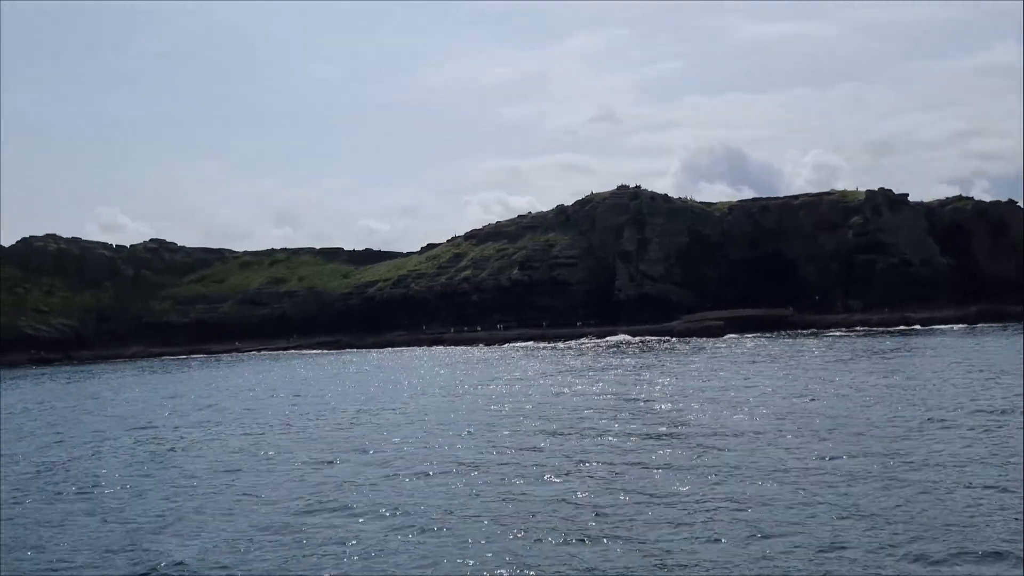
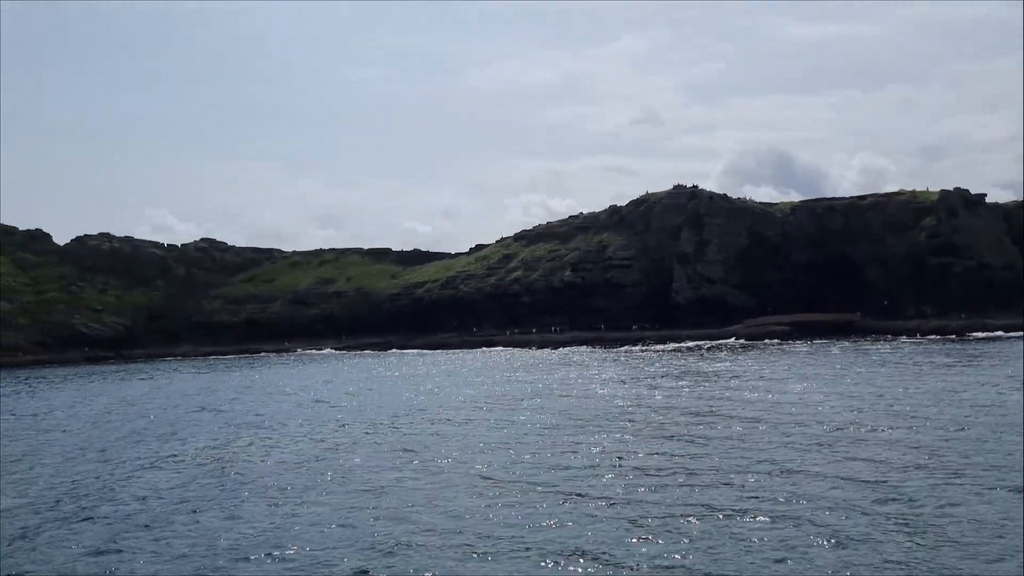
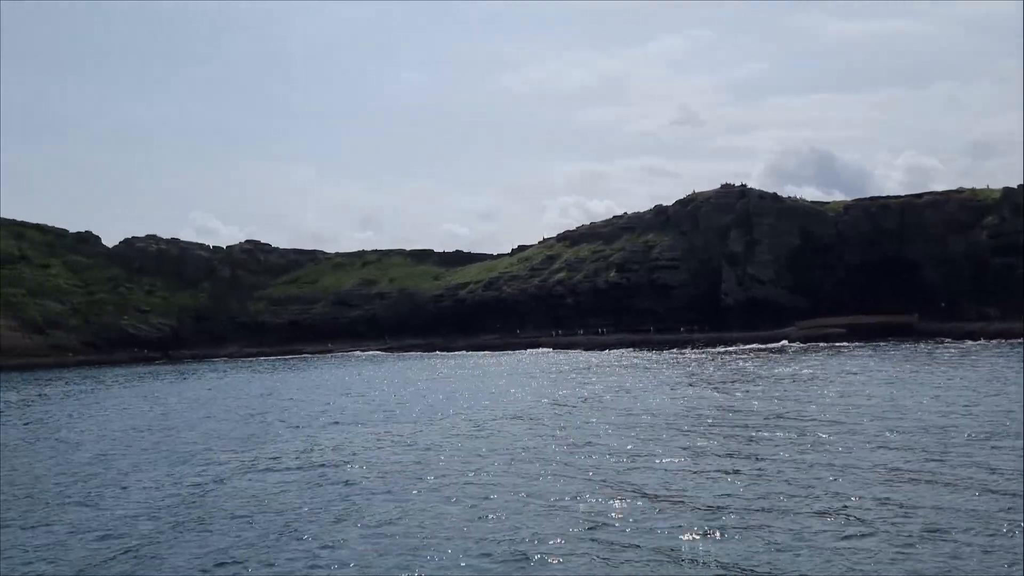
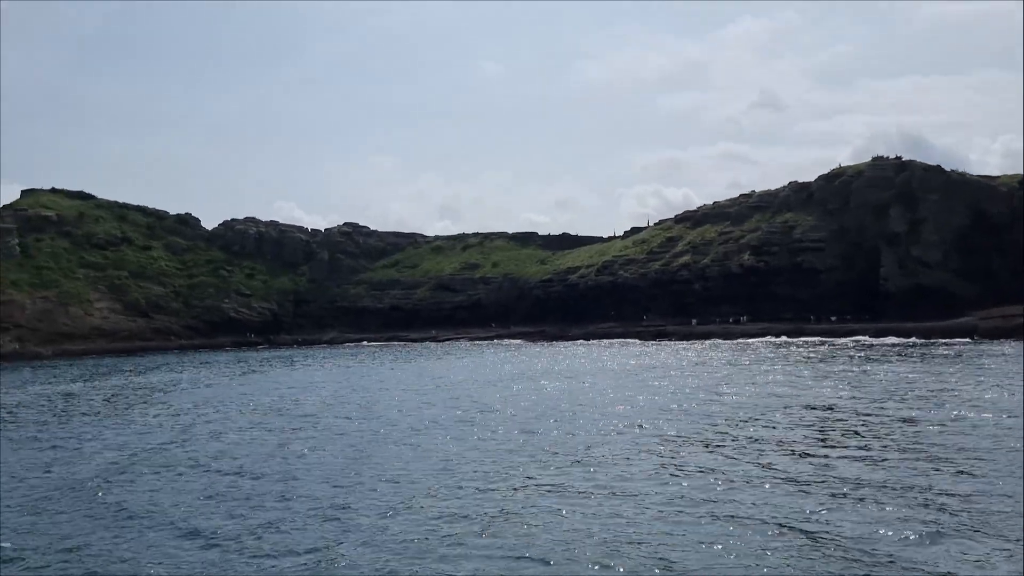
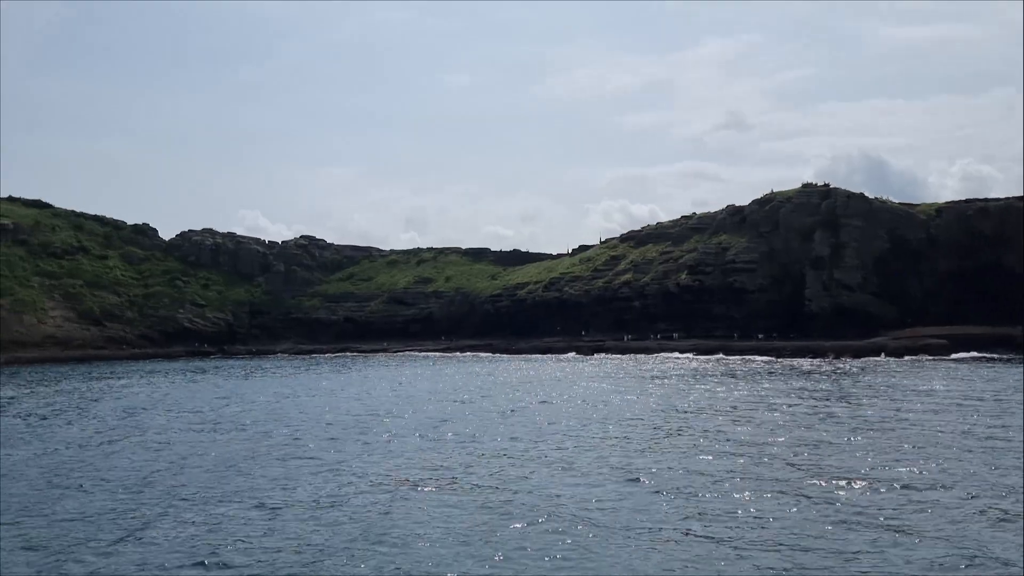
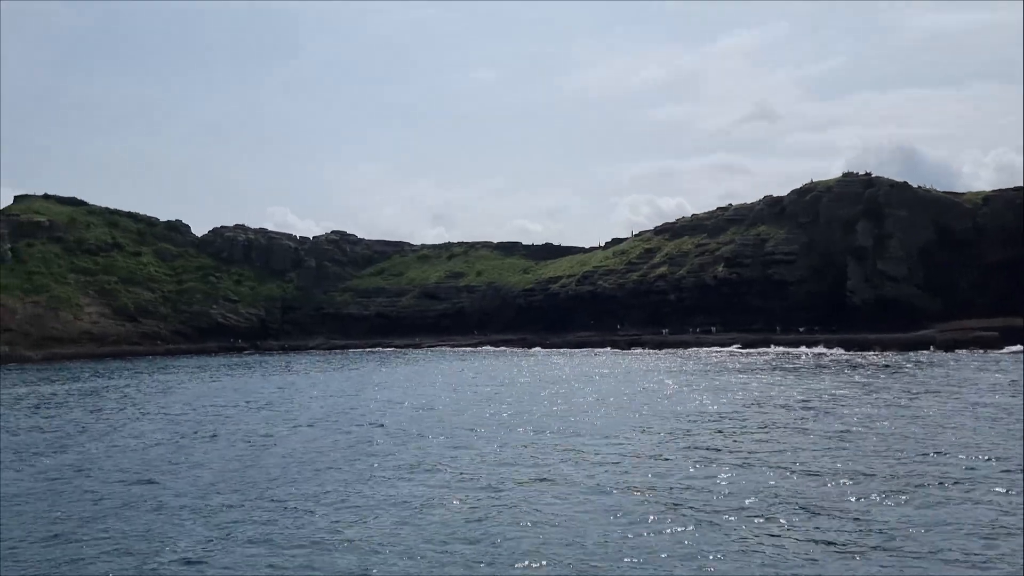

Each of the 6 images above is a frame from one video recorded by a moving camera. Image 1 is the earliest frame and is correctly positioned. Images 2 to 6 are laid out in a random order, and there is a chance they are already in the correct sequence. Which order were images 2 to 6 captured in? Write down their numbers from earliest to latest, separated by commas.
2, 3, 5, 6, 4
